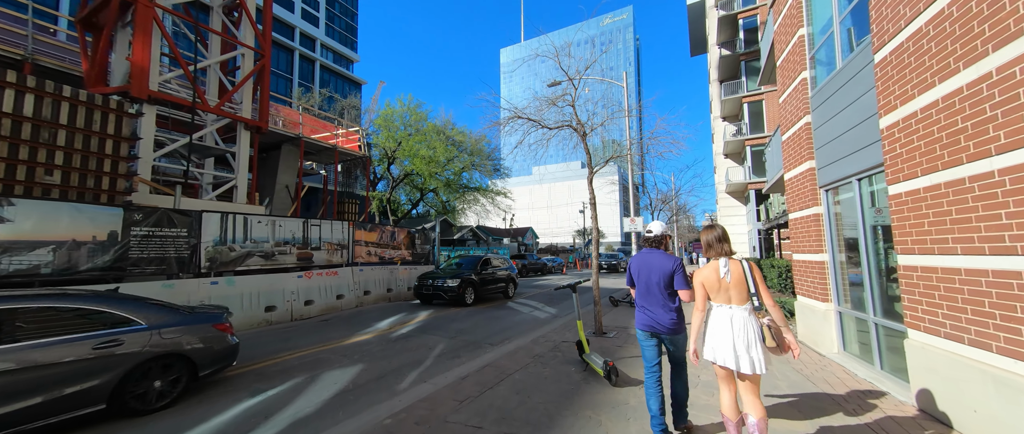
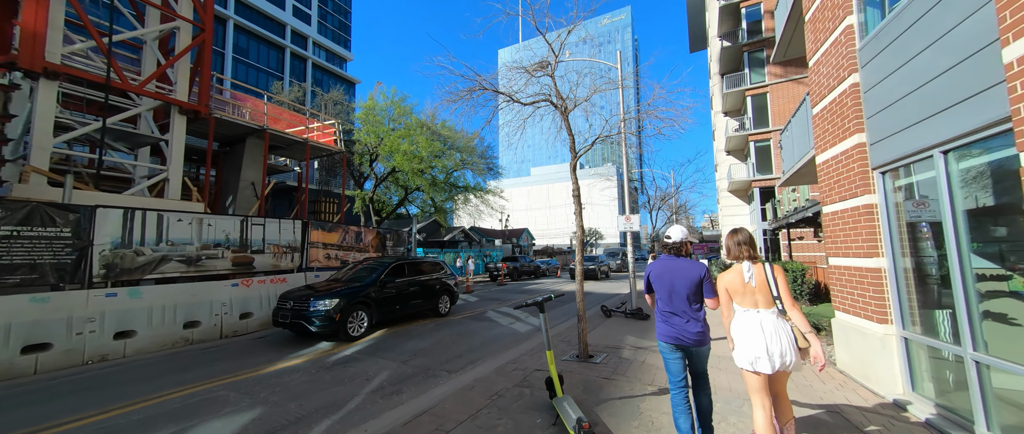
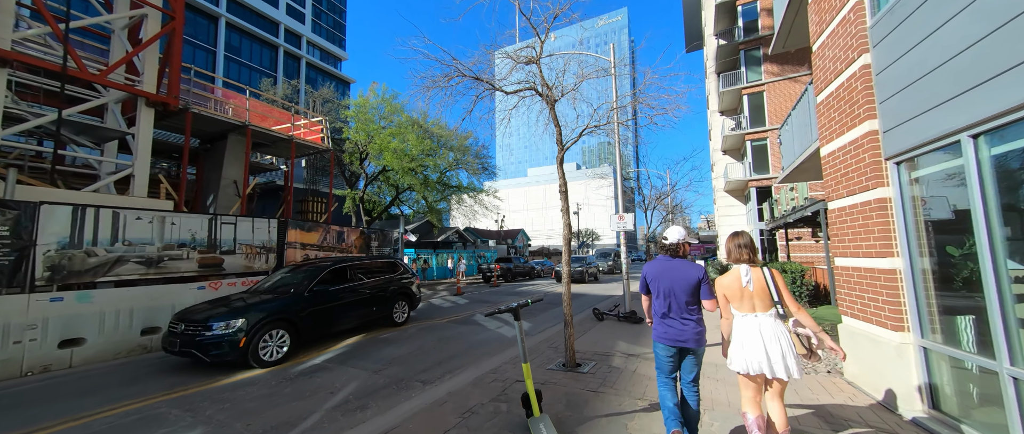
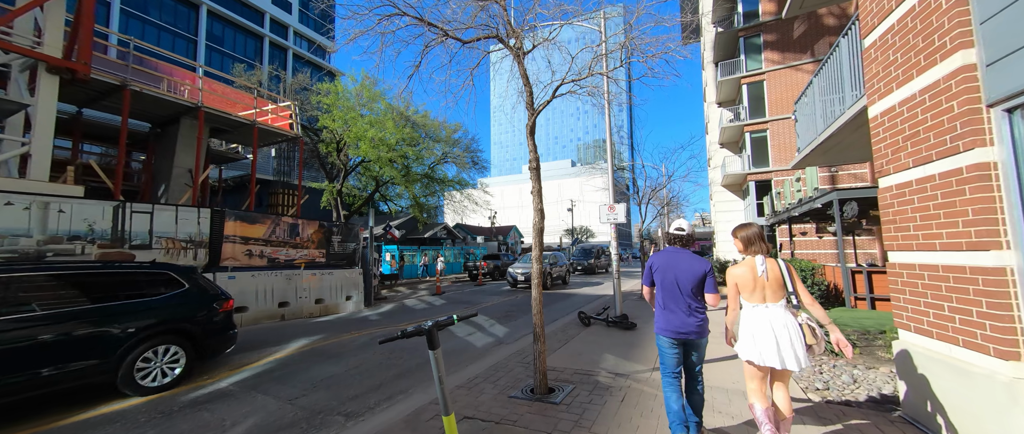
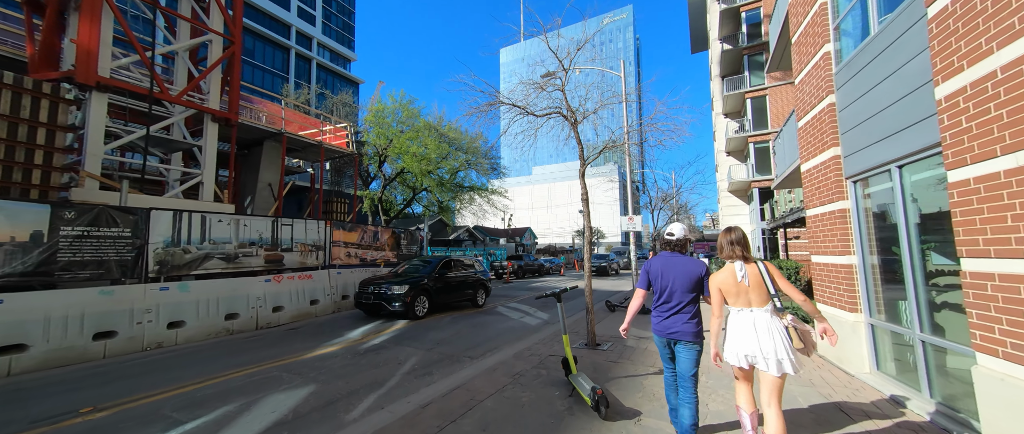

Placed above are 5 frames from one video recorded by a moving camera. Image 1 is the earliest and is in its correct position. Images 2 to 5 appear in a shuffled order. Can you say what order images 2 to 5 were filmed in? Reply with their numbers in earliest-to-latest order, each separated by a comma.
5, 2, 3, 4
